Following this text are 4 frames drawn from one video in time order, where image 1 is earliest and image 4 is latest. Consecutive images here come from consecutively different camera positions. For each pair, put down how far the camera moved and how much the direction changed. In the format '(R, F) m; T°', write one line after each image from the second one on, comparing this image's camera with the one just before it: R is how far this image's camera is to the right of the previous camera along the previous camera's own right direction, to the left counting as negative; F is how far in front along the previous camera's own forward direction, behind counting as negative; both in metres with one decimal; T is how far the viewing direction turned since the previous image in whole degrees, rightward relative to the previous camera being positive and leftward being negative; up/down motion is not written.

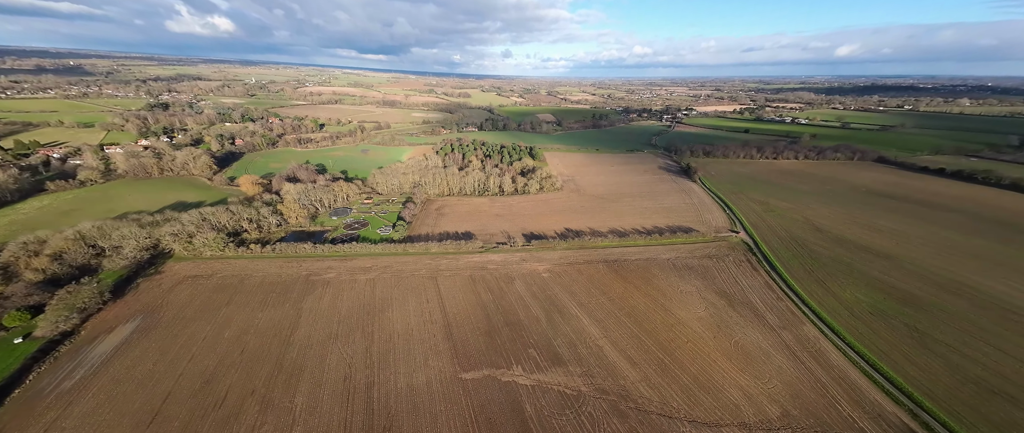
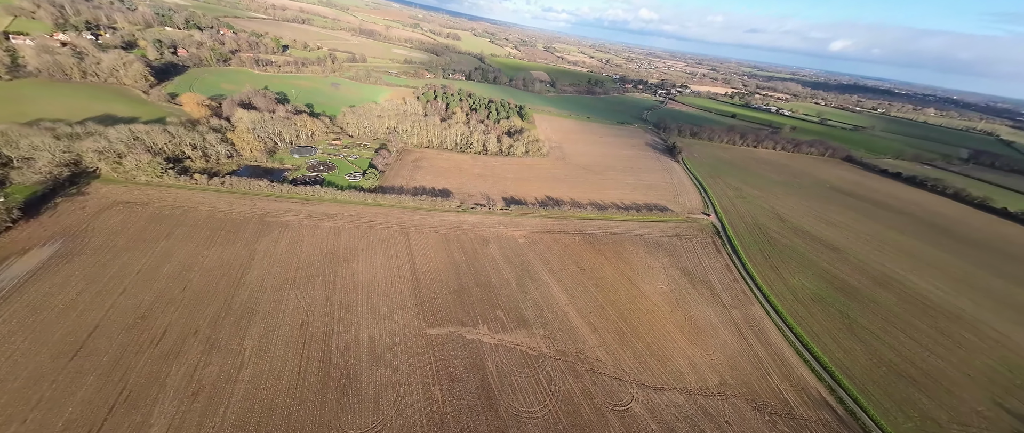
(0.0, +2.0) m; +4°
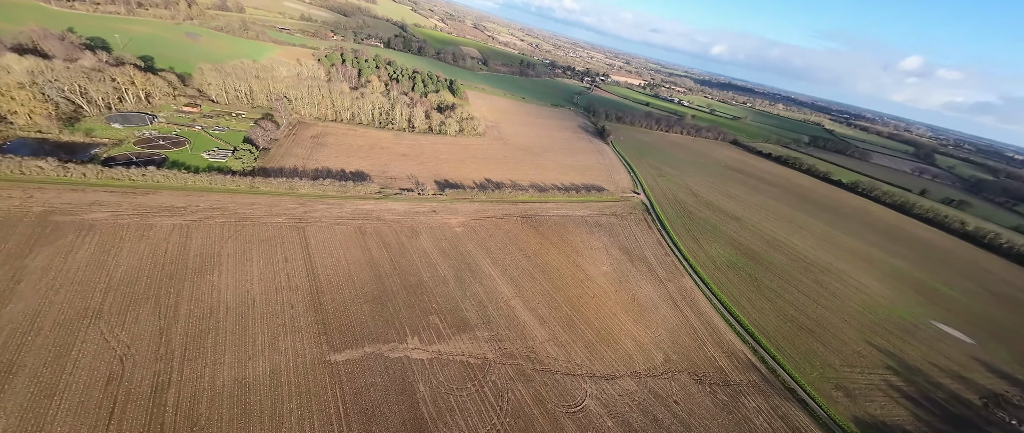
(+0.1, +5.2) m; +11°
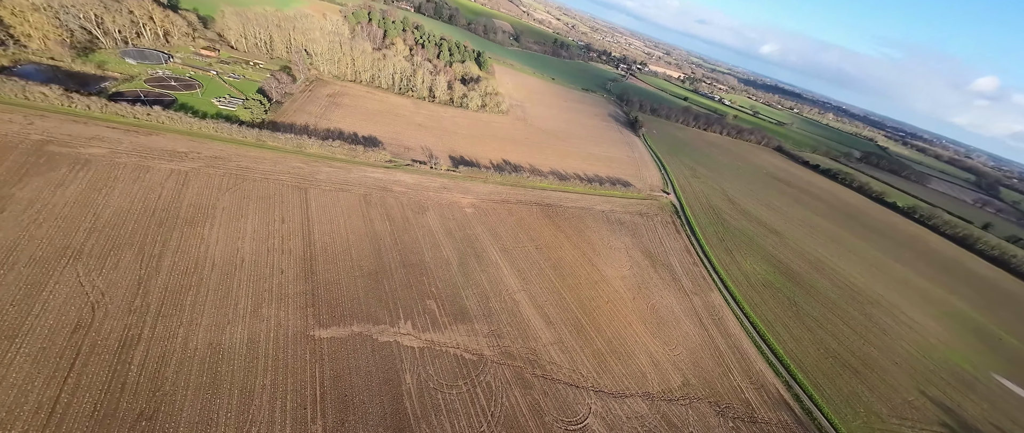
(+0.2, +2.3) m; -3°
